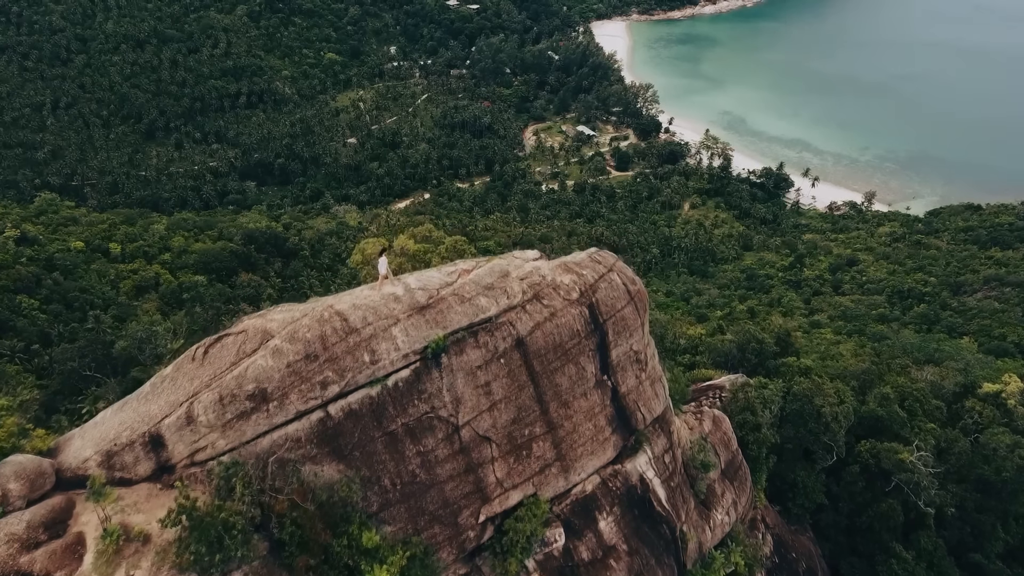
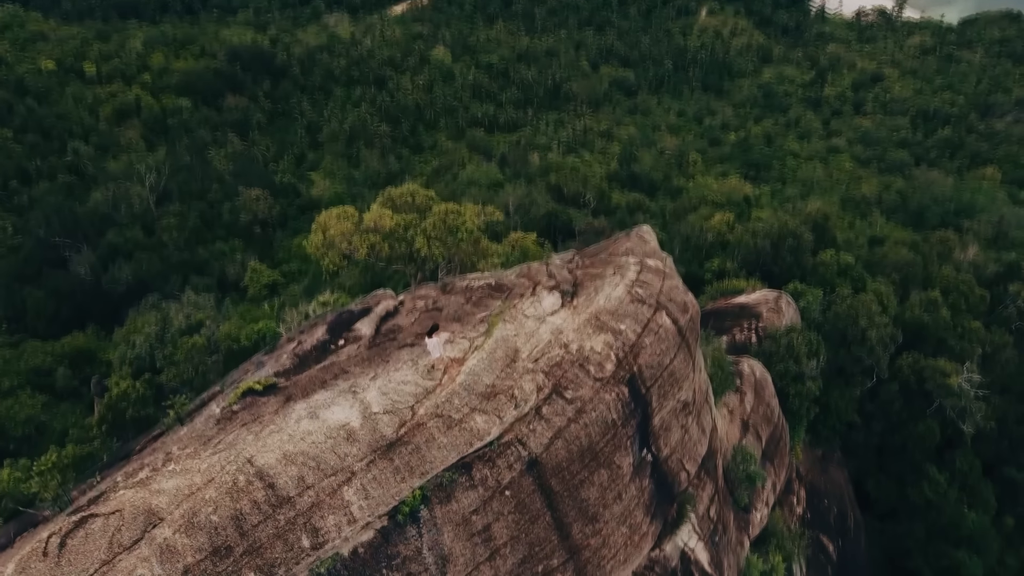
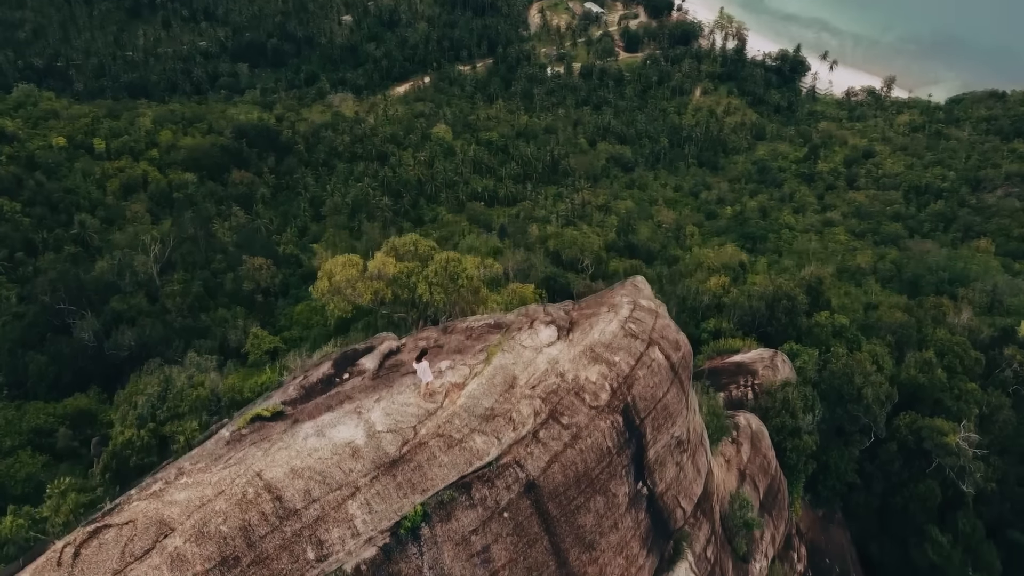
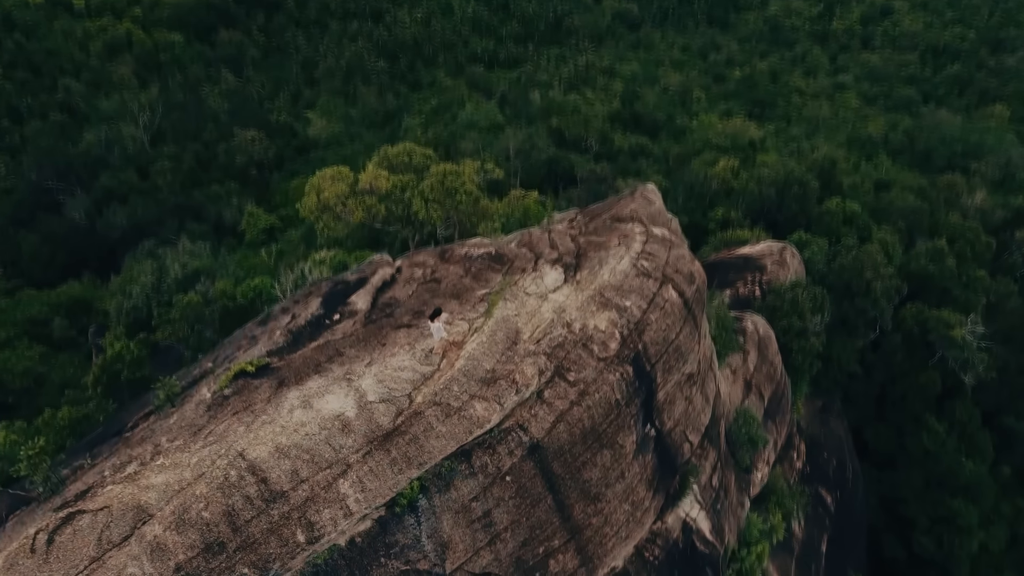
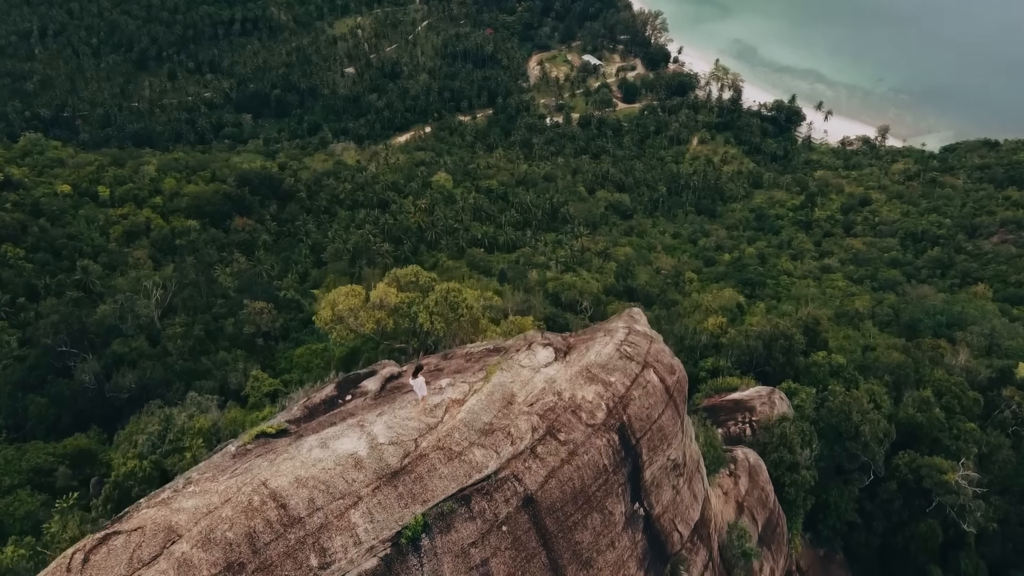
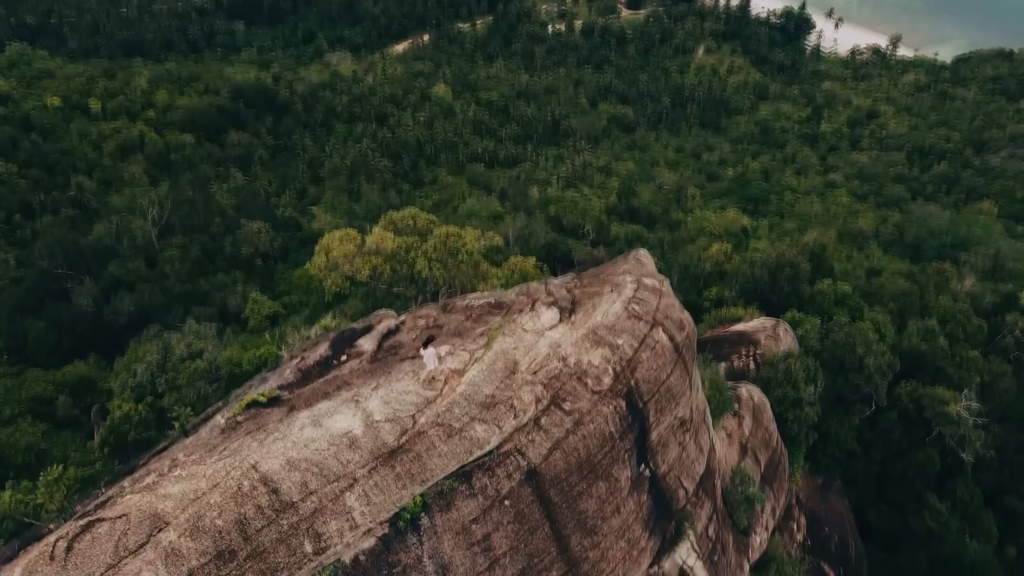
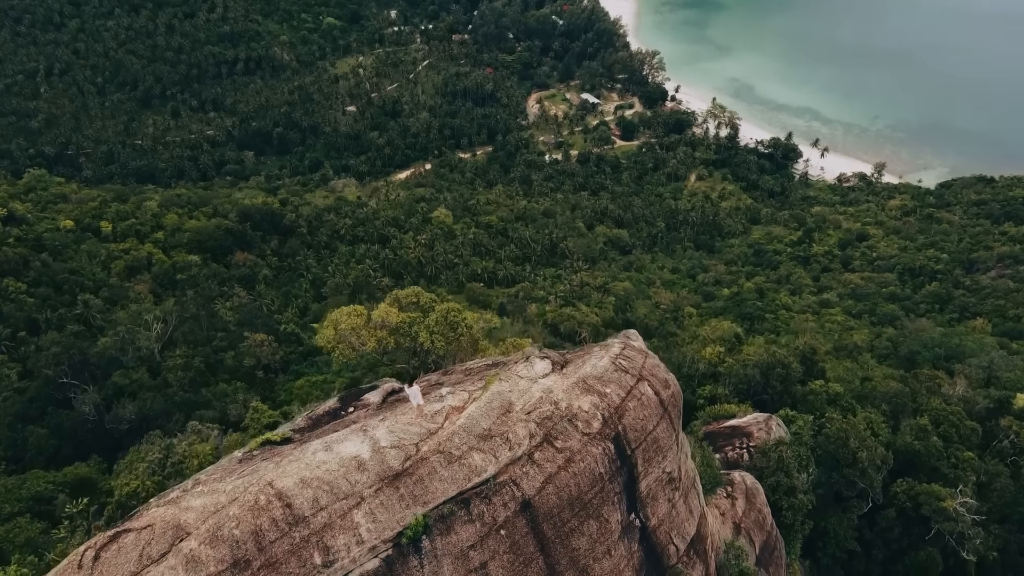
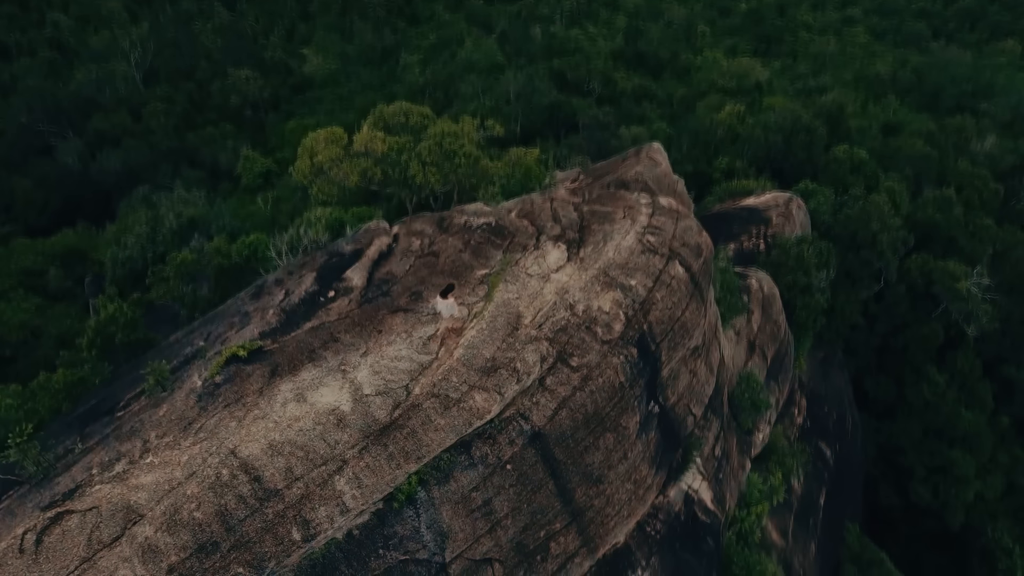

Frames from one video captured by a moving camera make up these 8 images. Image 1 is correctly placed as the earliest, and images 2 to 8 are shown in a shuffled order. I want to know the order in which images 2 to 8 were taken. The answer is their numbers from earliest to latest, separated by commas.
7, 5, 3, 6, 2, 4, 8
